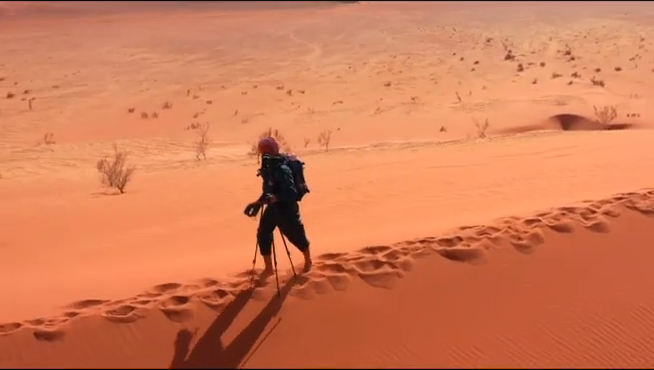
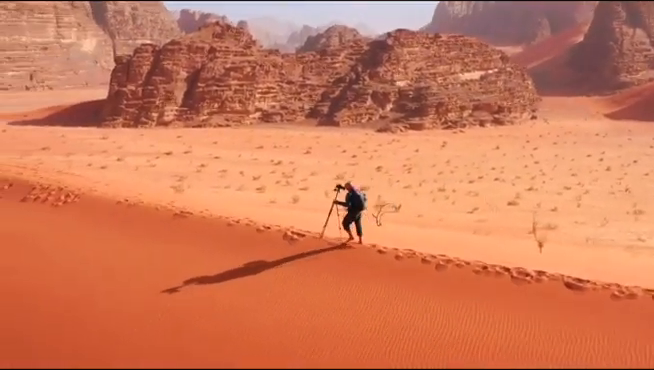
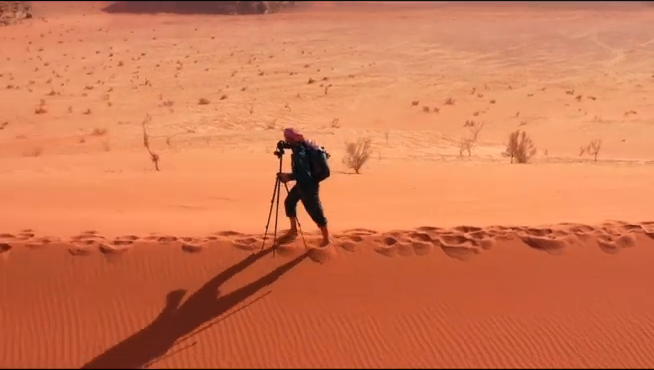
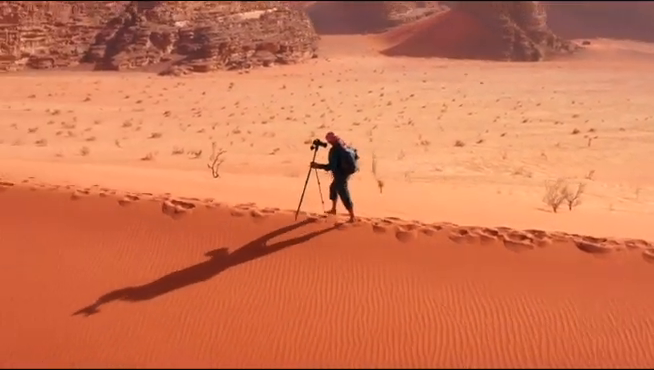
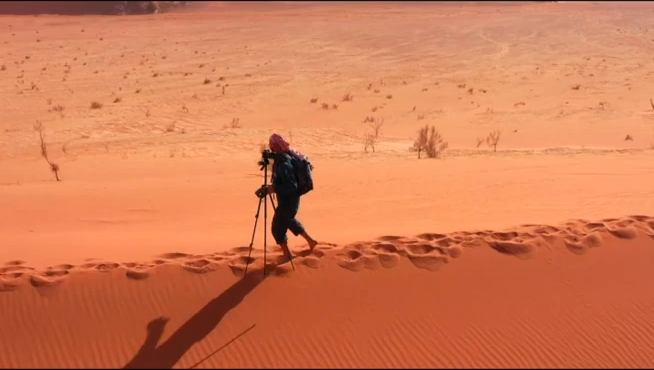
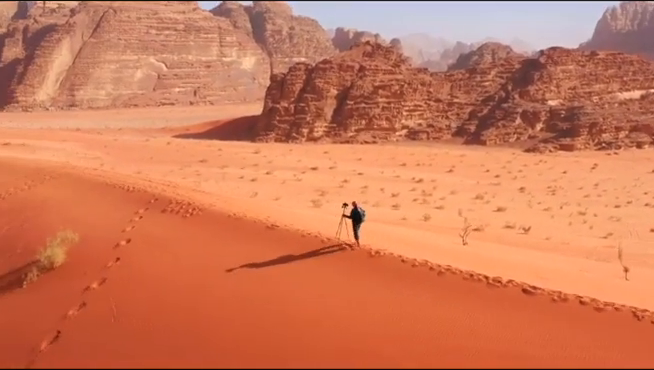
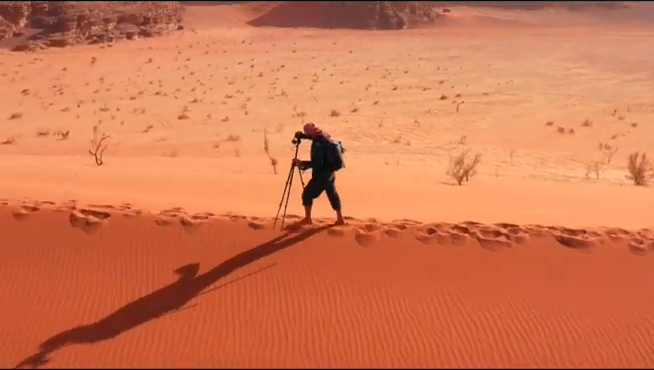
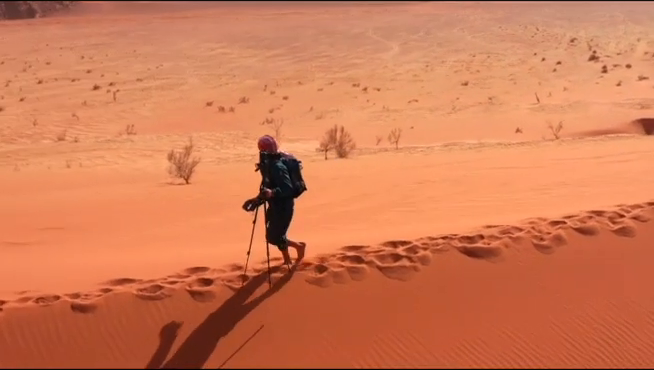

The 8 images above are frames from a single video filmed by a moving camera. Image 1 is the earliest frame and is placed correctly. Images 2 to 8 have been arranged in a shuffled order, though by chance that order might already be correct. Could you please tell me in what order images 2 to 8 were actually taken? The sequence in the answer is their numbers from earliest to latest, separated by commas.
8, 5, 3, 7, 4, 2, 6
